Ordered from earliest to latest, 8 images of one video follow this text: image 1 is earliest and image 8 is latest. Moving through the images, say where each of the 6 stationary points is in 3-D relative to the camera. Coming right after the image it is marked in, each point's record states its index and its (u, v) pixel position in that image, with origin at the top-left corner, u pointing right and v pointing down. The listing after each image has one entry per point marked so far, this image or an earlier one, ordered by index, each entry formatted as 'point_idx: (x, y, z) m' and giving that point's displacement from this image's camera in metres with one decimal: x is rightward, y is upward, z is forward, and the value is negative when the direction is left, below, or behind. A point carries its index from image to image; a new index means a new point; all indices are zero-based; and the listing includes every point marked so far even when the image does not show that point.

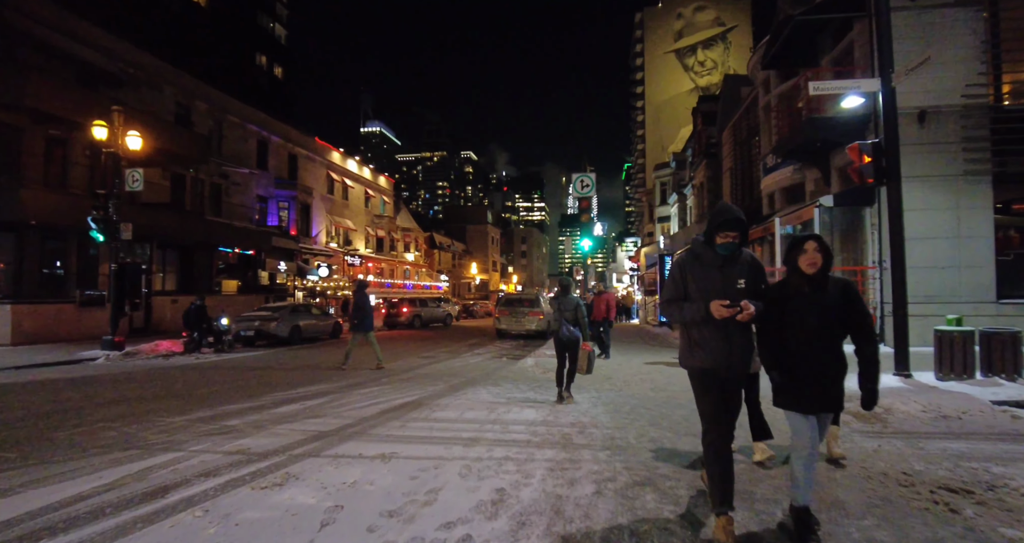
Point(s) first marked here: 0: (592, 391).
0: (+1.5, -2.2, +9.2) m
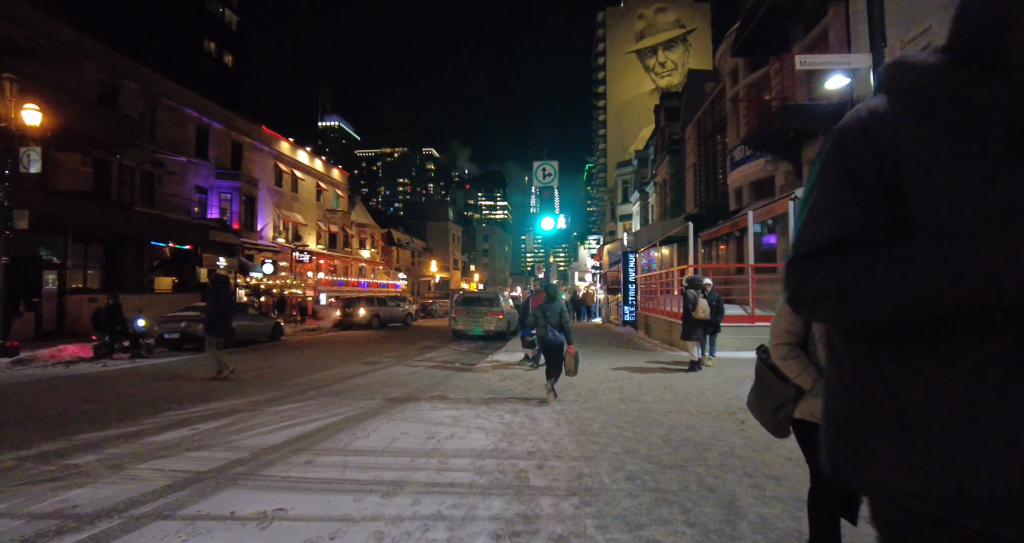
0: (+0.7, -2.1, +7.9) m
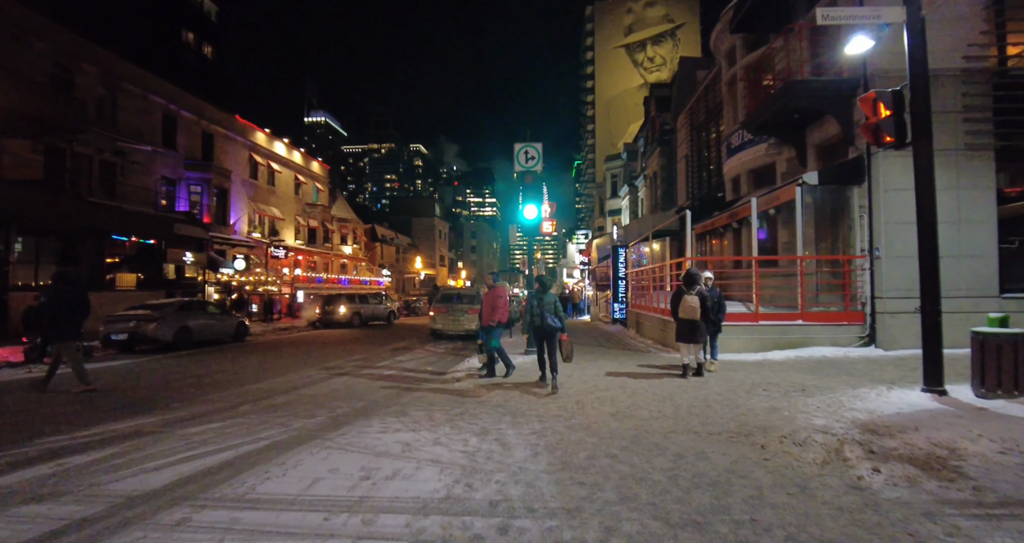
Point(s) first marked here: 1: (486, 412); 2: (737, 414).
0: (+0.3, -2.0, +6.6) m
1: (-0.4, -2.0, +7.0) m
2: (+2.9, -1.8, +6.4) m
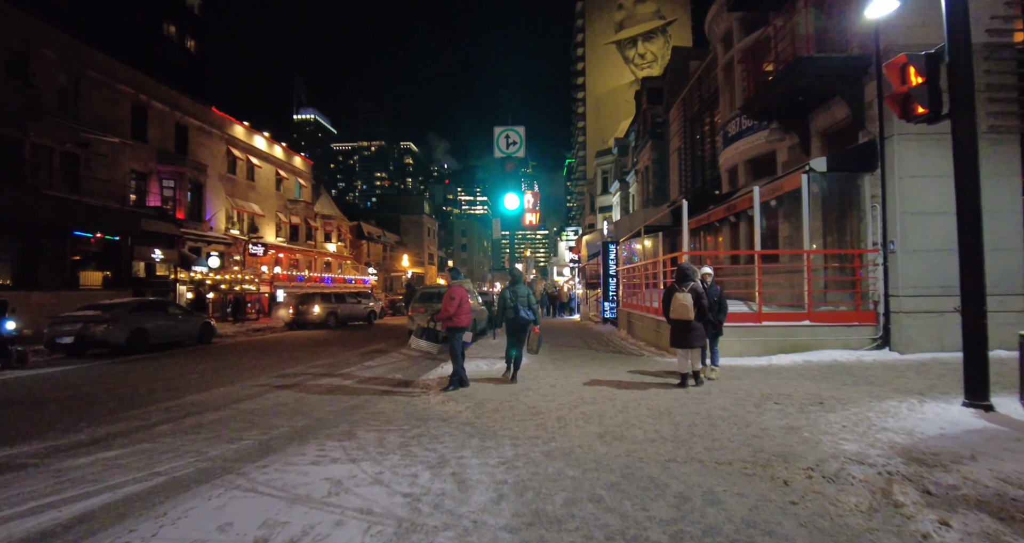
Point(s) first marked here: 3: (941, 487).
0: (-0.1, -1.9, +5.5) m
1: (-0.7, -1.9, +5.9) m
2: (+2.5, -1.8, +5.4) m
3: (+3.3, -1.7, +3.9) m
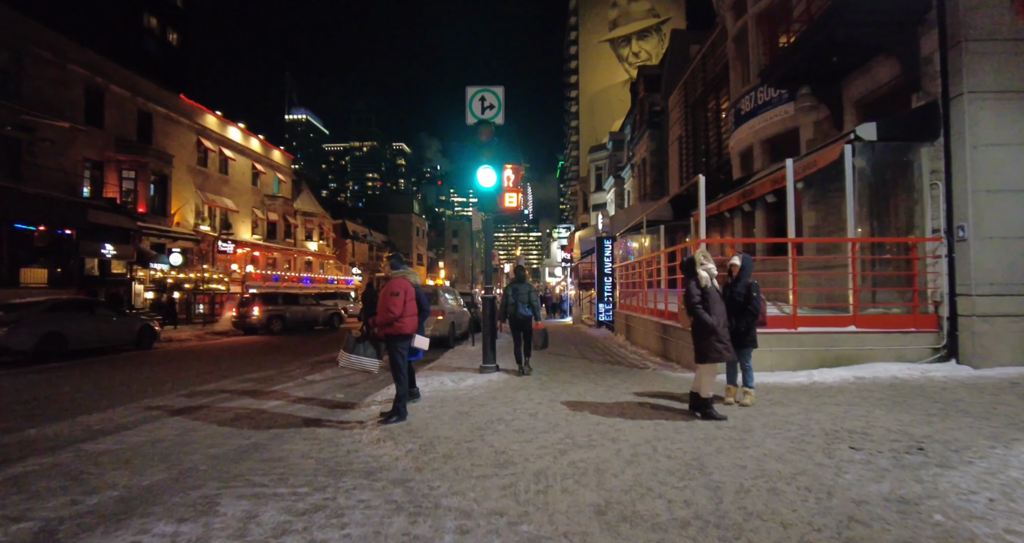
0: (-0.4, -1.7, +3.4) m
1: (-1.1, -1.7, +3.8) m
2: (+2.2, -1.6, +3.3) m
3: (+3.0, -1.5, +1.8) m
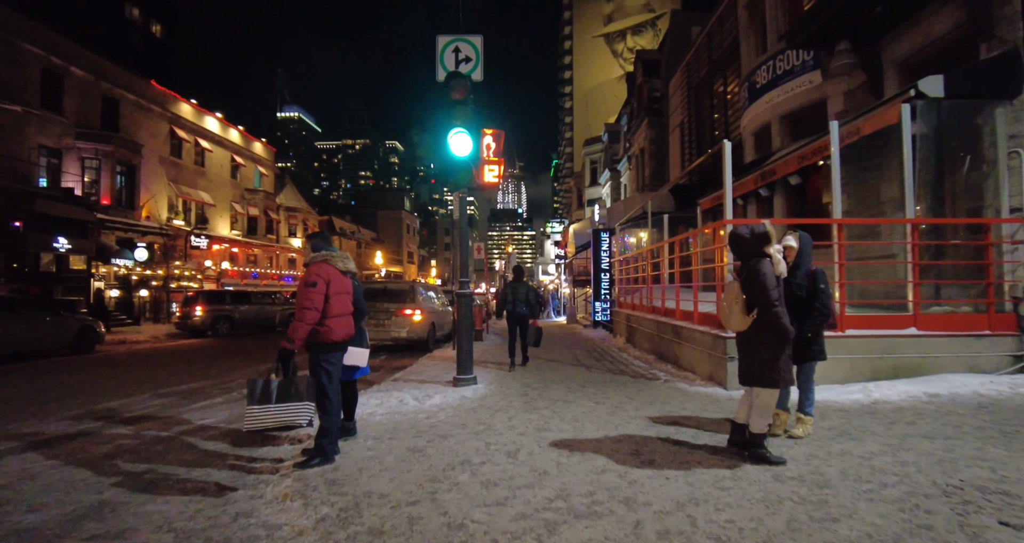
0: (-0.7, -1.6, +1.7) m
1: (-1.4, -1.6, +2.1) m
2: (+1.9, -1.5, +1.6) m
3: (+2.8, -1.4, +0.2) m
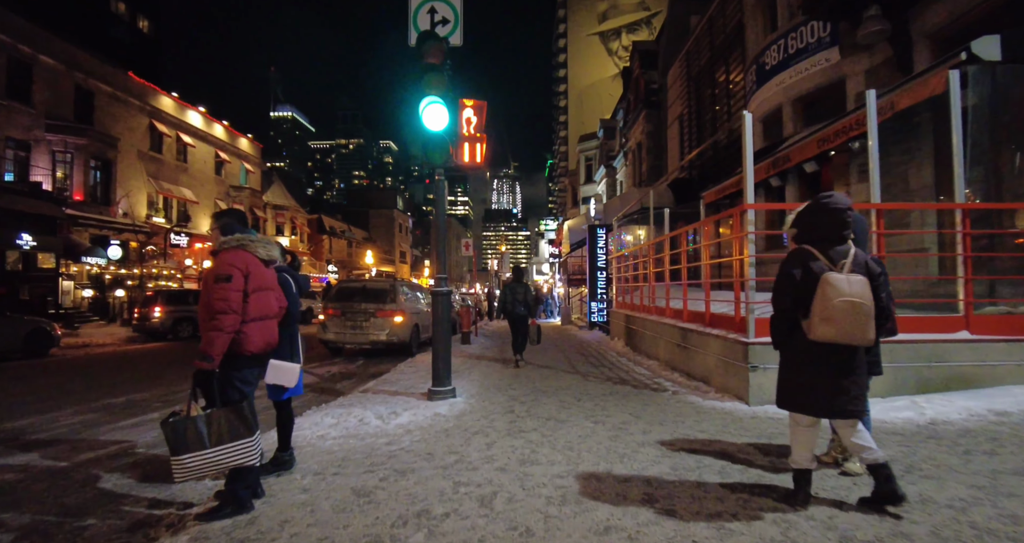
0: (-0.8, -1.5, +0.7) m
1: (-1.5, -1.5, +1.0) m
2: (+1.8, -1.4, +0.6) m
3: (+2.7, -1.3, -0.8) m
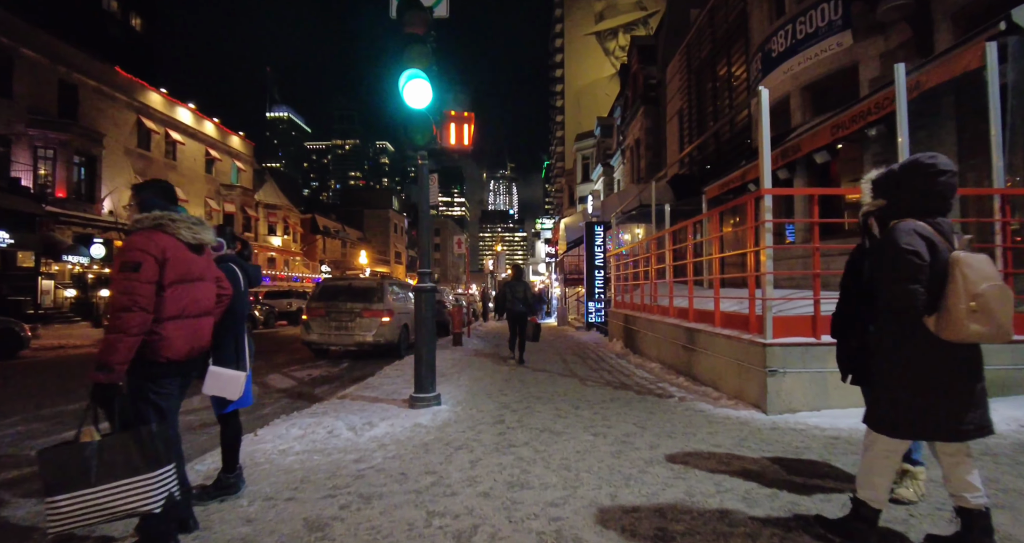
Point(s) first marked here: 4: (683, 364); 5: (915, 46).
0: (-0.9, -1.4, +0.1) m
1: (-1.6, -1.4, +0.4) m
2: (+1.7, -1.3, 0.0) m
3: (+2.6, -1.2, -1.4) m
4: (+2.5, -1.3, +7.2) m
5: (+6.5, +3.6, +8.0) m
